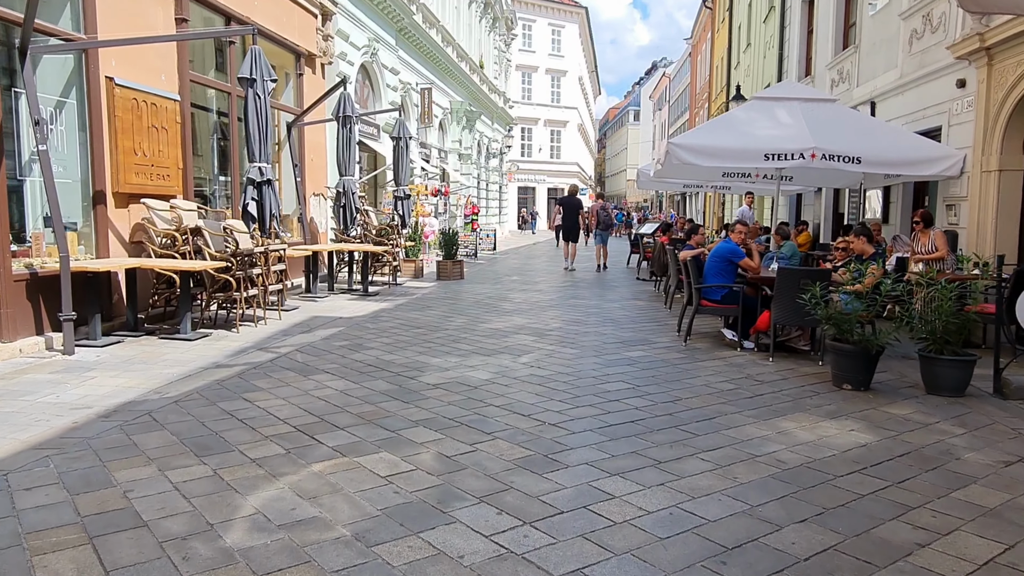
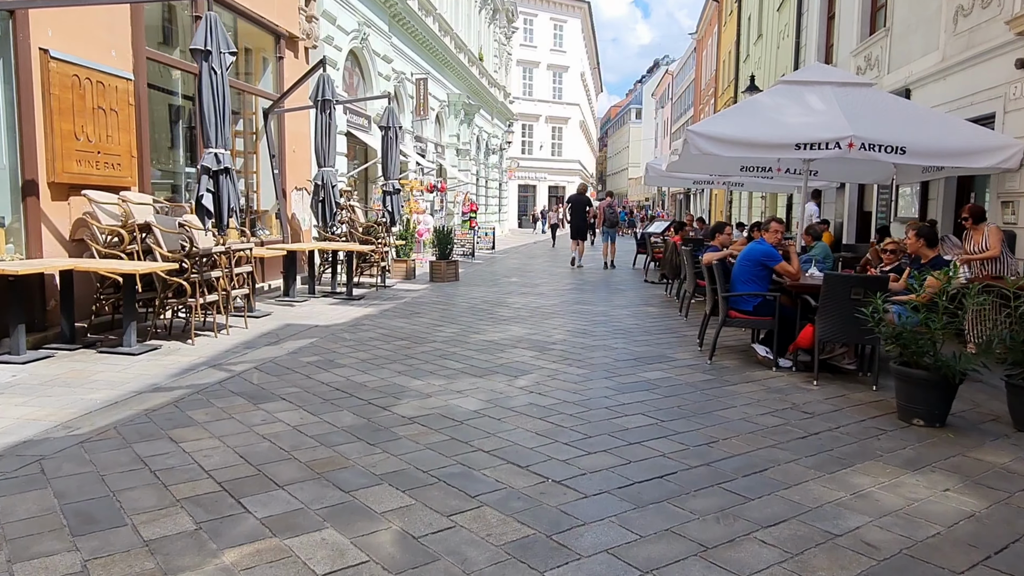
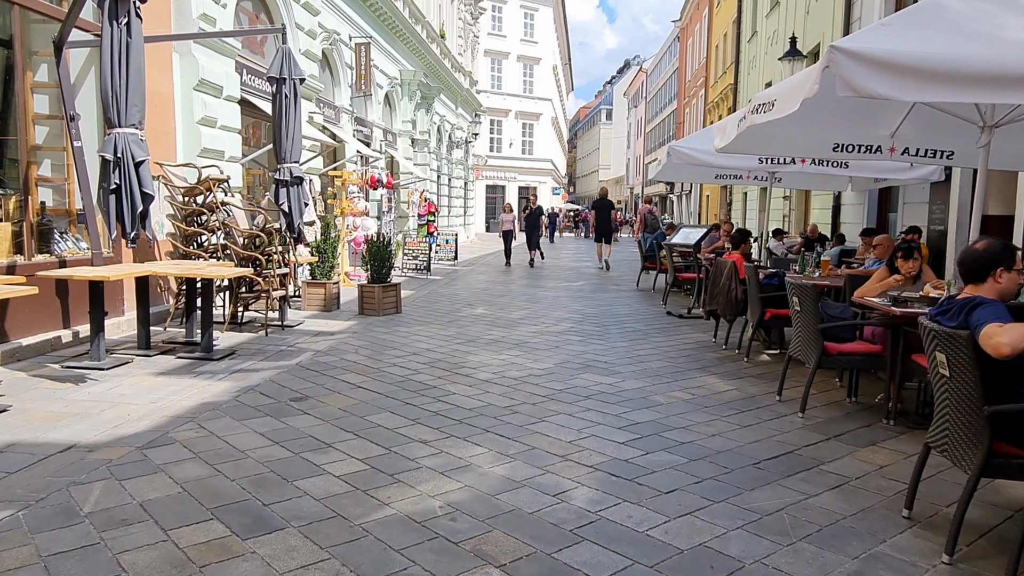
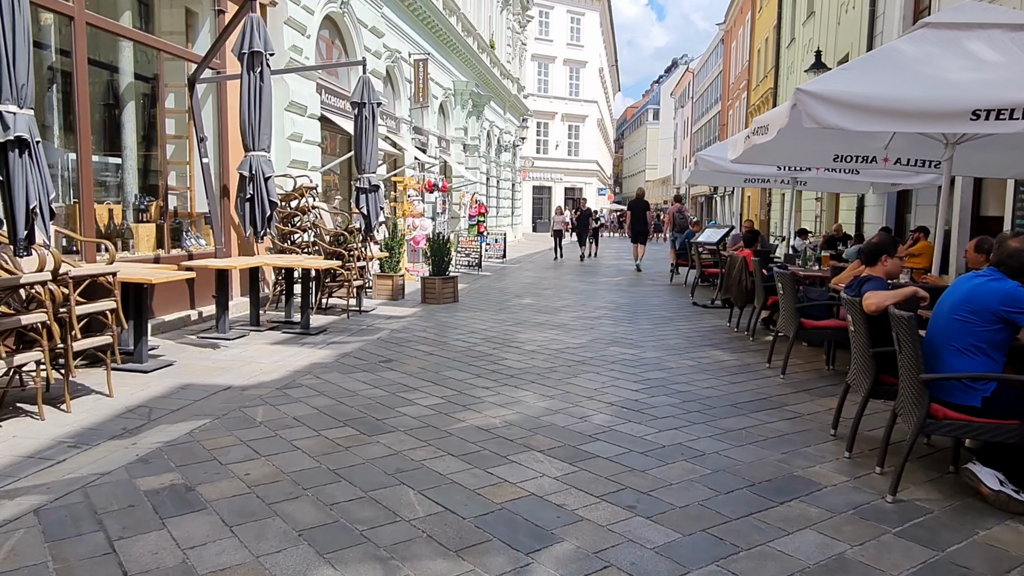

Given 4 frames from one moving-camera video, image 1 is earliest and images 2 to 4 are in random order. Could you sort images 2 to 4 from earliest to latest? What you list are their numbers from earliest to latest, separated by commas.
2, 4, 3
